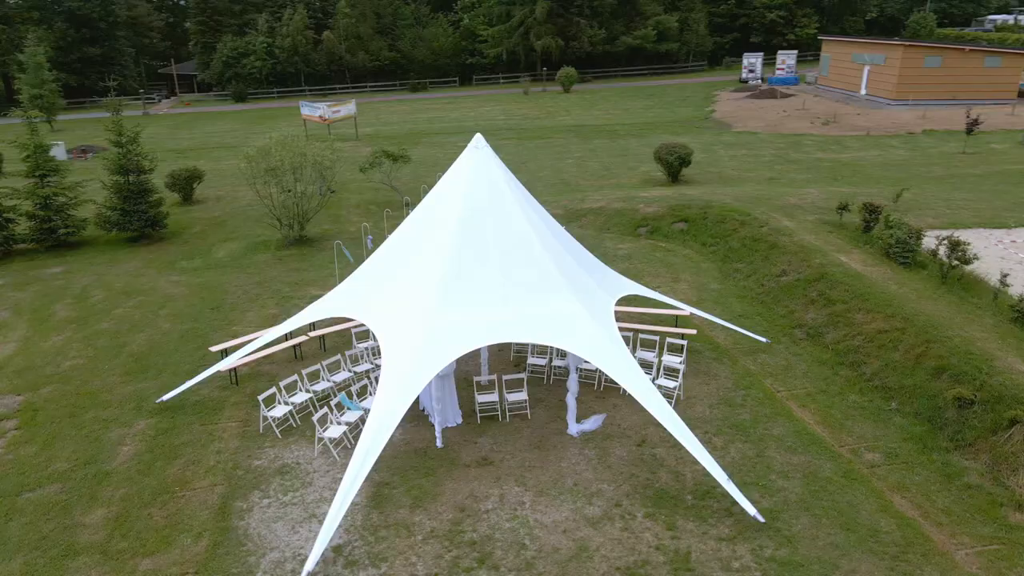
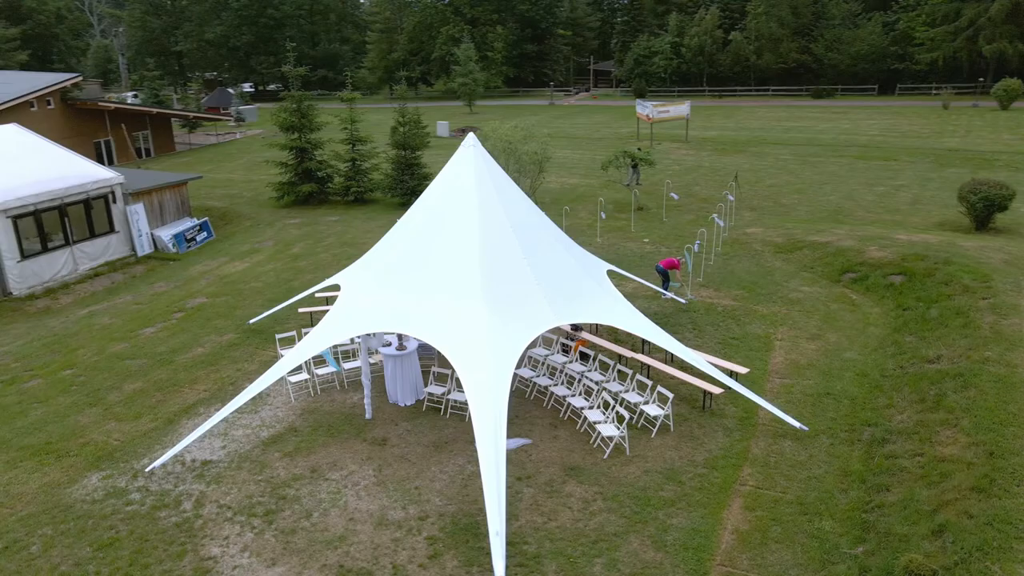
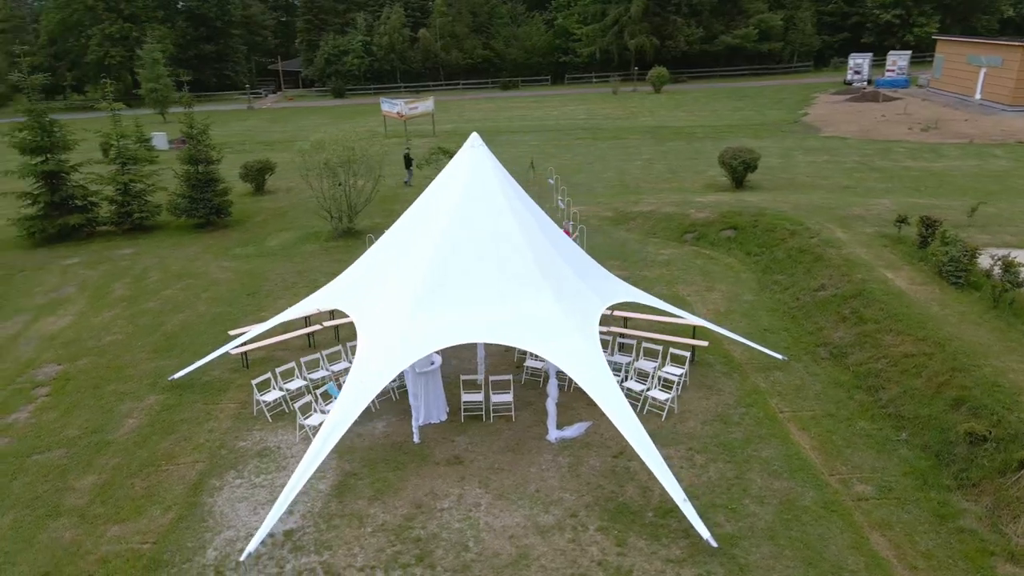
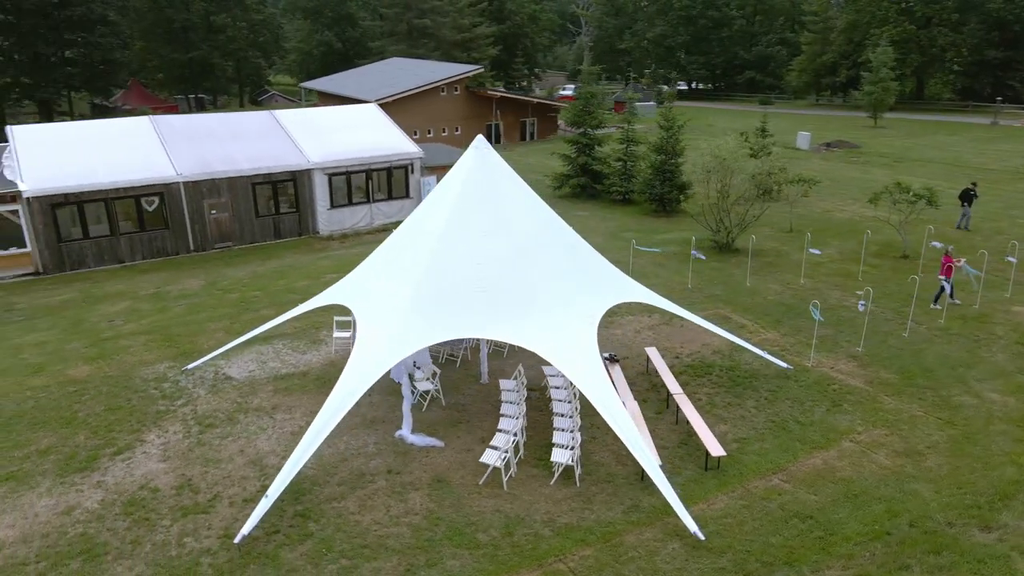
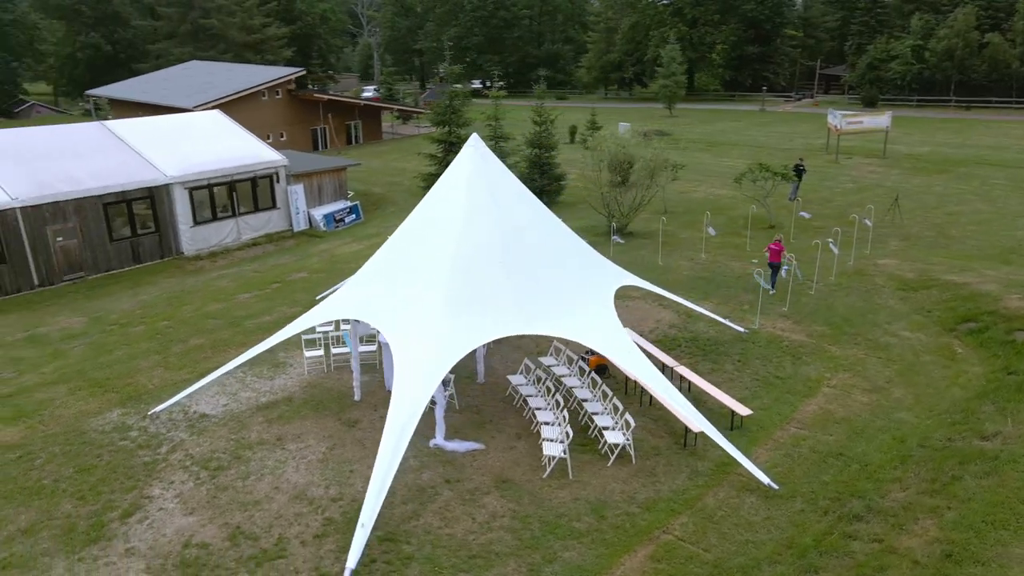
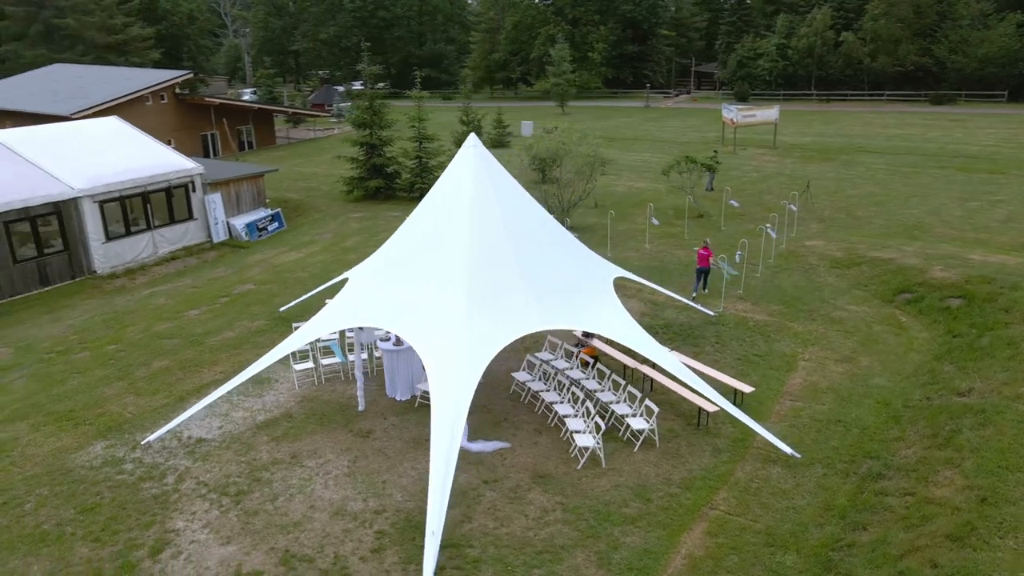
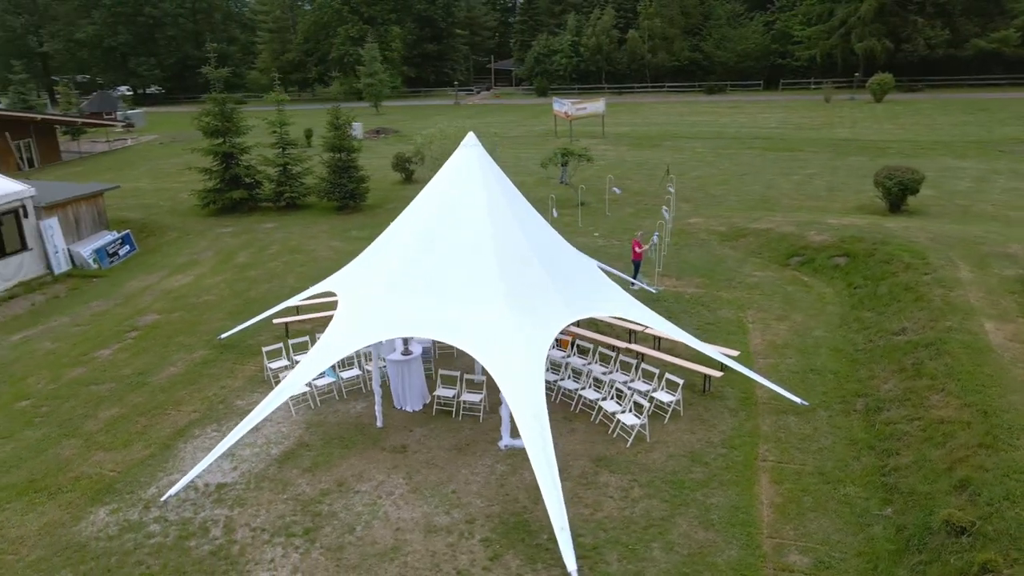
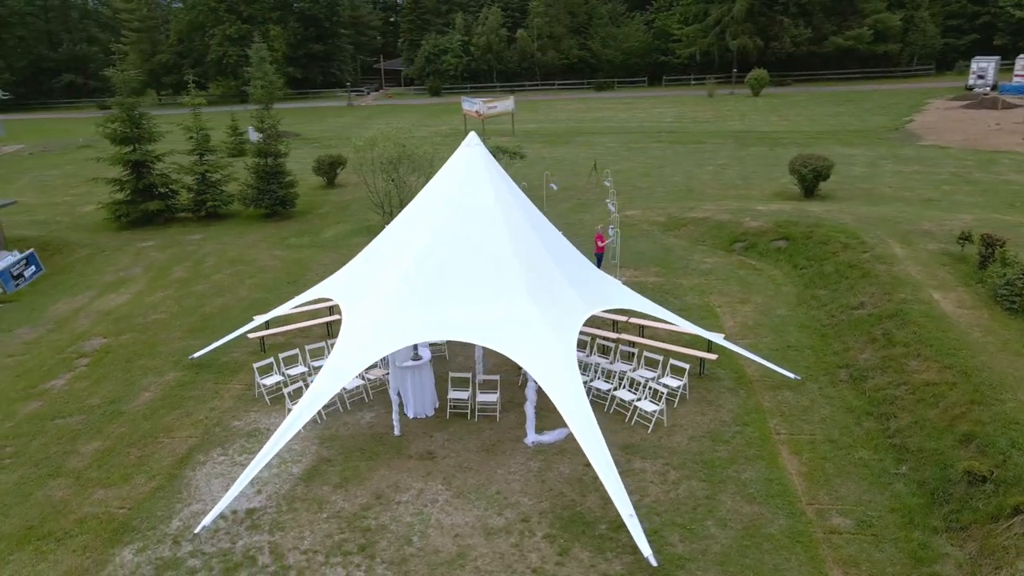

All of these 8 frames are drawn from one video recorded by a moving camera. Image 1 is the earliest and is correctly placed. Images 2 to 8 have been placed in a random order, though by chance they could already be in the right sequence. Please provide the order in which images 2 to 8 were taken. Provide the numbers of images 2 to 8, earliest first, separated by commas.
3, 8, 7, 2, 6, 5, 4
